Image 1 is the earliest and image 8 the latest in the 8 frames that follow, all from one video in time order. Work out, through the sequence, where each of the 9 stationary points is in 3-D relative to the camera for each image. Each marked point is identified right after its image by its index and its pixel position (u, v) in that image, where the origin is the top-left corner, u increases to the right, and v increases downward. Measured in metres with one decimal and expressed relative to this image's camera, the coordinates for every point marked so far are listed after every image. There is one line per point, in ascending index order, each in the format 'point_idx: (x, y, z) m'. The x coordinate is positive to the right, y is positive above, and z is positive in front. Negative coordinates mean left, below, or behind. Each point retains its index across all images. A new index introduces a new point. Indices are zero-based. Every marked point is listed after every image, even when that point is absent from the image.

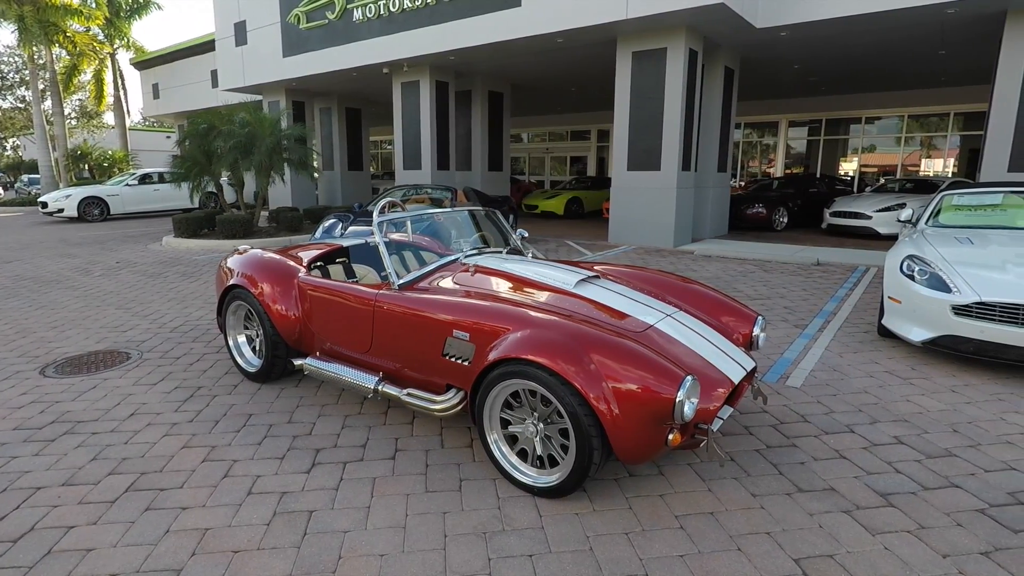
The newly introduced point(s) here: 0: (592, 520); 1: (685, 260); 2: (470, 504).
0: (+0.3, -1.0, +2.4) m
1: (+2.7, +0.5, +8.8) m
2: (-0.2, -1.0, +2.6) m
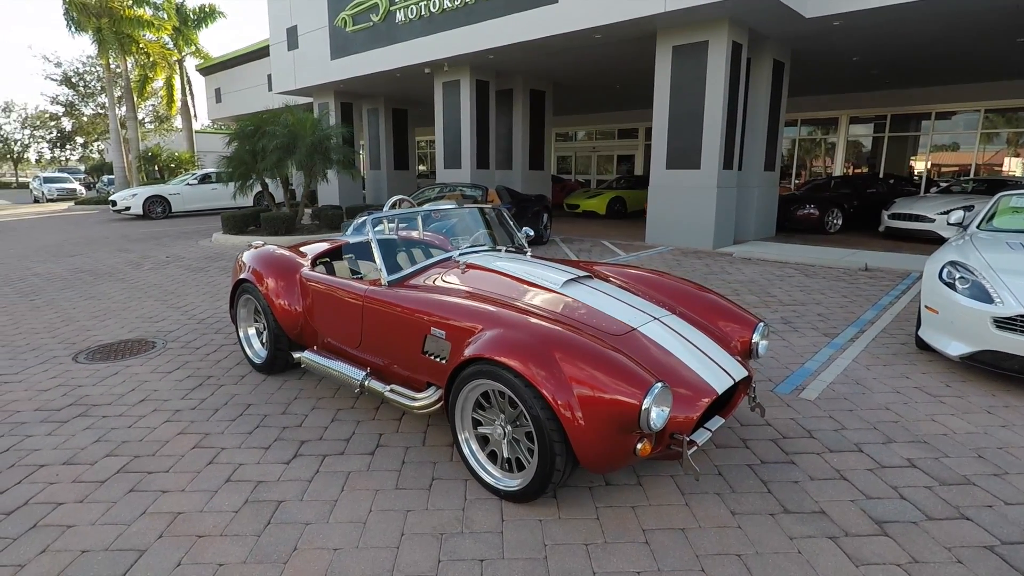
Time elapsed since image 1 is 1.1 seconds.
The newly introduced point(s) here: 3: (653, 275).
0: (+0.2, -1.0, +2.4) m
1: (+3.1, +0.4, +8.4) m
2: (-0.3, -1.0, +2.5) m
3: (+0.9, +0.1, +3.6) m
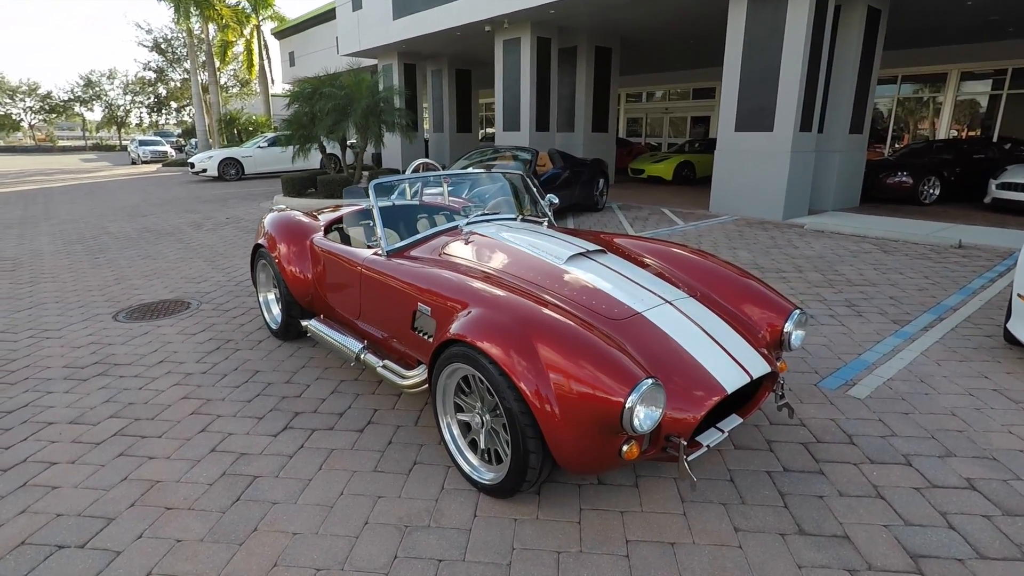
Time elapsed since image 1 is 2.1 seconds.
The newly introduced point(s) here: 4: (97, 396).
0: (+0.1, -0.9, +2.2) m
1: (+3.8, +0.7, +7.7) m
2: (-0.4, -0.9, +2.4) m
3: (+0.9, +0.2, +3.3) m
4: (-2.3, -0.6, +3.2) m
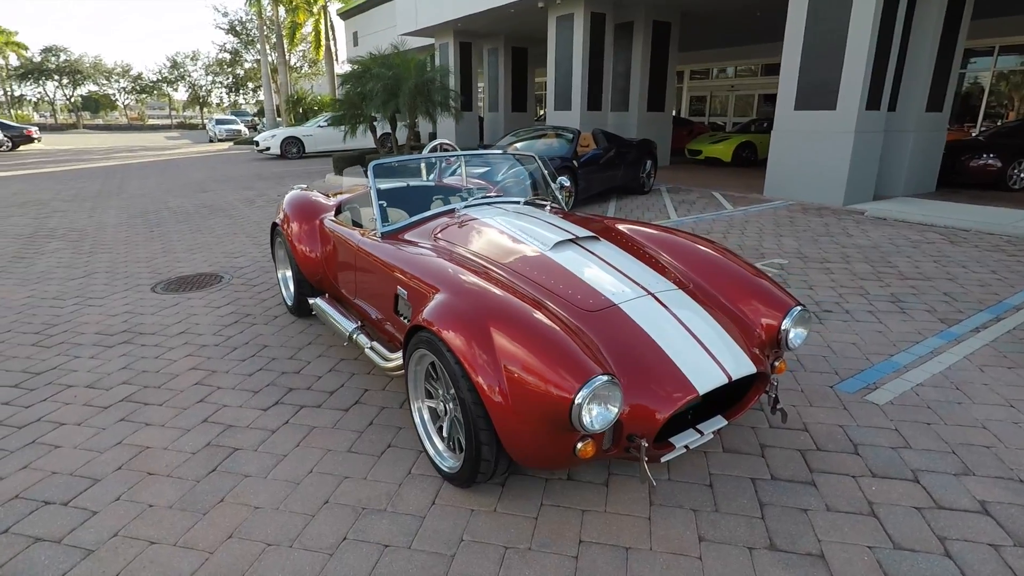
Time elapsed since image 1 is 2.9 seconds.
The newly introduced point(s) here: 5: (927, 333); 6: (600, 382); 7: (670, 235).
0: (-0.1, -0.9, +2.1) m
1: (+4.2, +0.9, +7.2) m
2: (-0.6, -0.8, +2.4) m
3: (+0.9, +0.3, +3.1) m
4: (-2.4, -0.5, +3.4) m
5: (+2.7, -0.3, +3.7) m
6: (+0.3, -0.3, +1.9) m
7: (+0.9, +0.3, +3.2) m
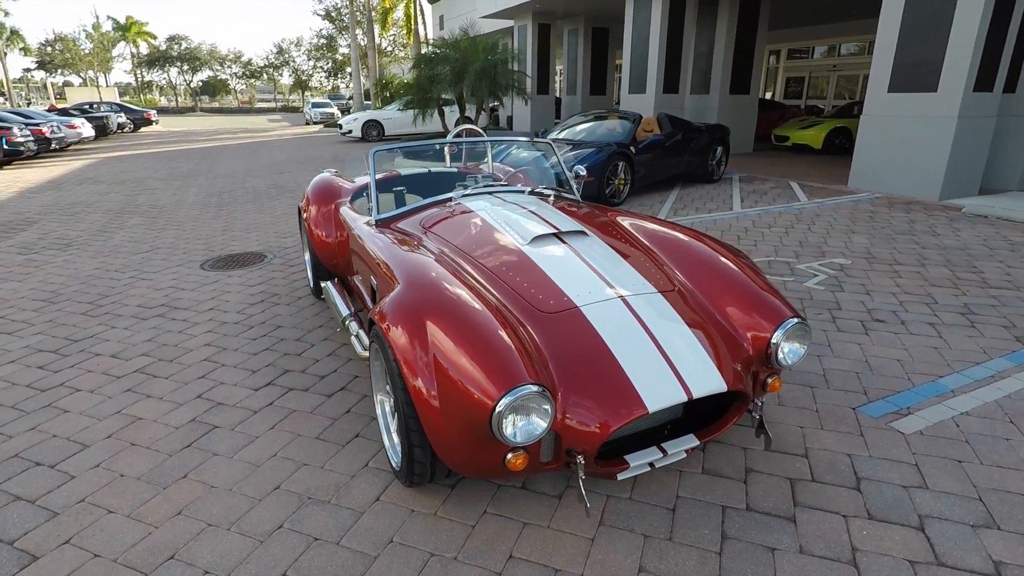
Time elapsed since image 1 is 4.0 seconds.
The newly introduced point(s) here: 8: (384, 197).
0: (-0.3, -0.9, +2.0) m
1: (+4.8, +0.8, +6.3) m
2: (-0.8, -0.7, +2.4) m
3: (+0.9, +0.3, +2.8) m
4: (-2.4, -0.3, +3.7) m
5: (+2.7, -0.4, +3.2) m
6: (0.0, -0.3, +1.7) m
7: (+0.8, +0.3, +2.9) m
8: (-0.7, +0.5, +3.3) m
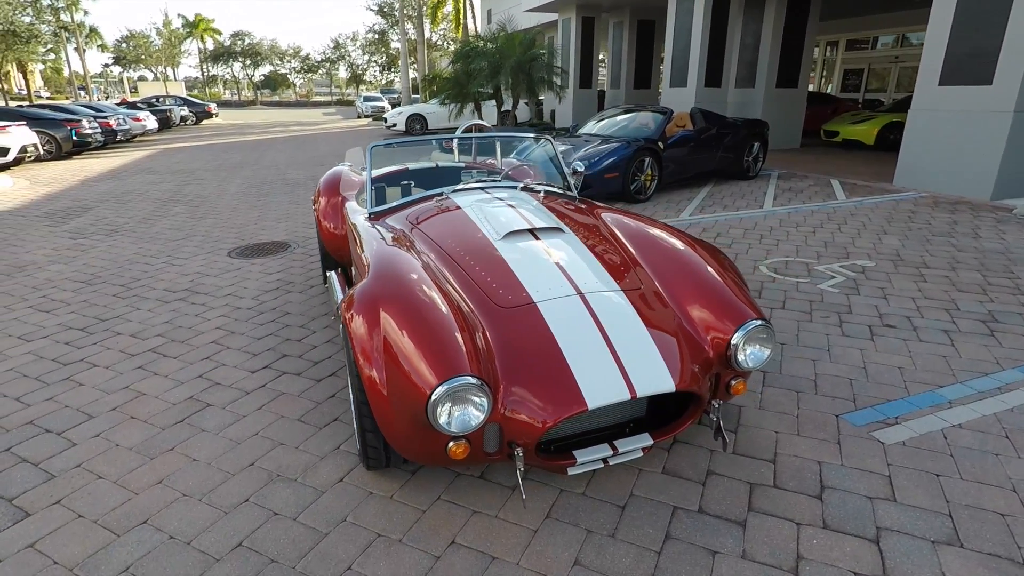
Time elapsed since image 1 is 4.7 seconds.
0: (-0.5, -0.8, +2.1) m
1: (+5.0, +0.7, +6.0) m
2: (-0.9, -0.7, +2.5) m
3: (+0.8, +0.3, +2.8) m
4: (-2.4, -0.2, +3.9) m
5: (+2.7, -0.4, +3.0) m
6: (-0.2, -0.3, +1.8) m
7: (+0.8, +0.3, +2.9) m
8: (-0.8, +0.6, +3.4) m
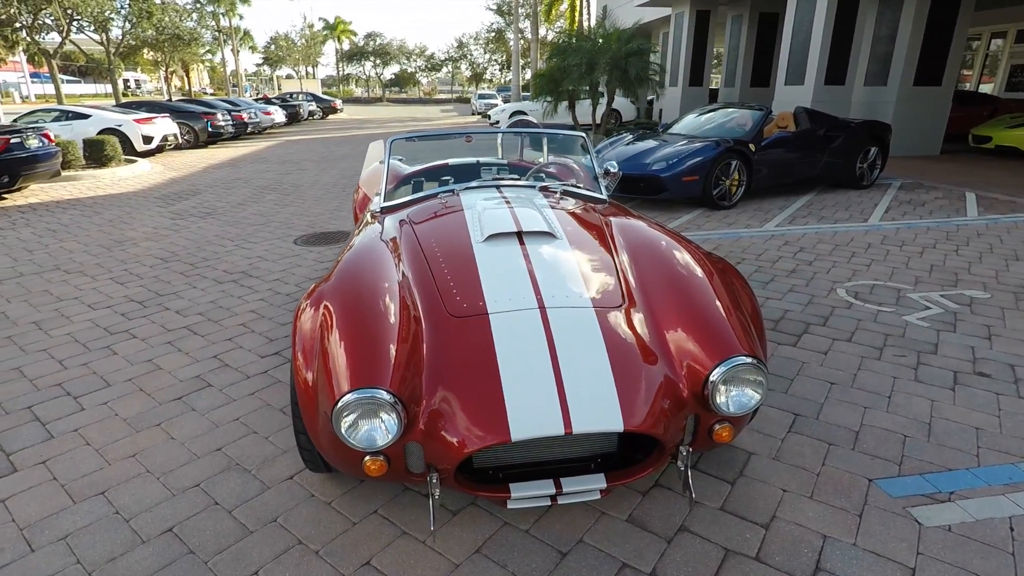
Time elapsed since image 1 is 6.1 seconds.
0: (-0.7, -0.8, +2.0) m
1: (+5.5, +0.3, +4.7) m
2: (-1.0, -0.6, +2.5) m
3: (+0.7, +0.2, +2.4) m
4: (-2.2, -0.1, +4.1) m
5: (+2.6, -0.6, +2.3) m
6: (-0.4, -0.3, +1.6) m
7: (+0.7, +0.2, +2.5) m
8: (-0.6, +0.6, +3.3) m
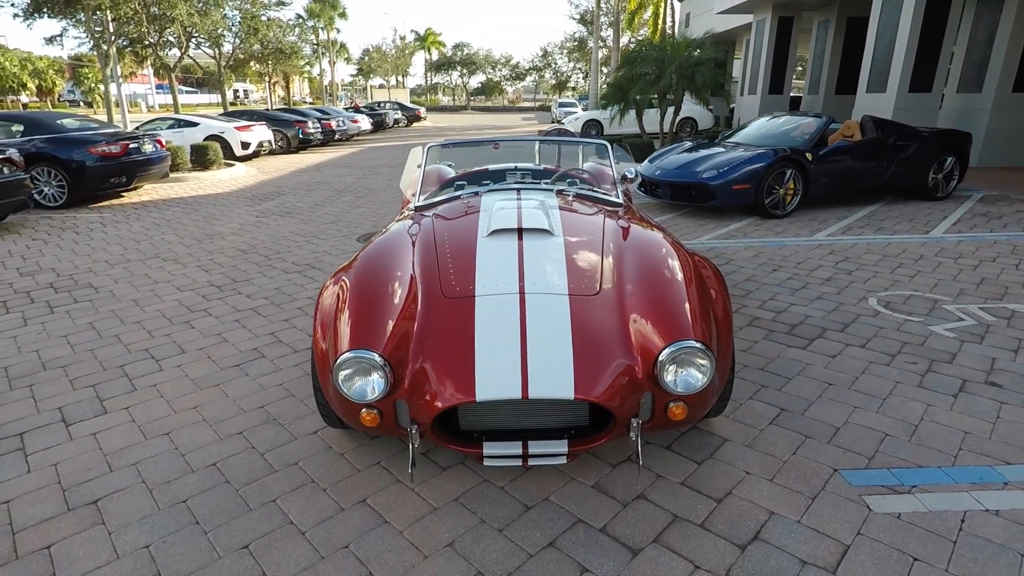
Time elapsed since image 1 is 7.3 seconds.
0: (-0.8, -0.7, +2.4) m
1: (+5.8, +0.1, +4.3) m
2: (-1.0, -0.6, +2.9) m
3: (+0.7, +0.2, +2.6) m
4: (-1.9, 0.0, +4.7) m
5: (+2.5, -0.7, +2.3) m
6: (-0.5, -0.2, +2.0) m
7: (+0.8, +0.2, +2.7) m
8: (-0.5, +0.7, +3.7) m
